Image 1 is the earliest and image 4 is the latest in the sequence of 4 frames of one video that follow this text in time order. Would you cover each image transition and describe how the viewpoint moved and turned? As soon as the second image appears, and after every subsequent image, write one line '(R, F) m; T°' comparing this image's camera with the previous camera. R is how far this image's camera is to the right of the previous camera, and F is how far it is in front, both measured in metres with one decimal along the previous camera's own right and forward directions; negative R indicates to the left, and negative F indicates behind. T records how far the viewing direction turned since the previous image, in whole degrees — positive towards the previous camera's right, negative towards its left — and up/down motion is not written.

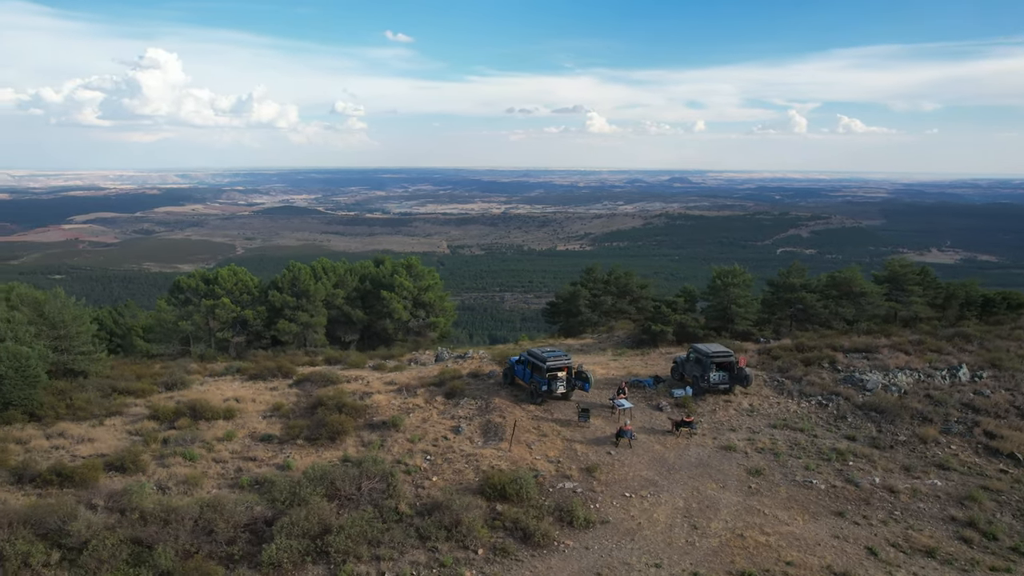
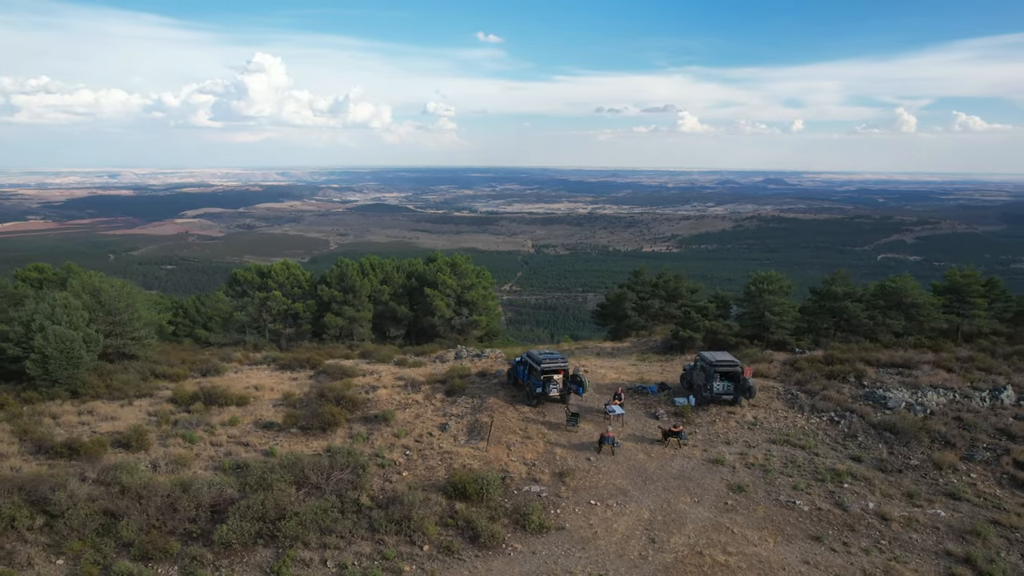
(+2.4, +0.1) m; -8°
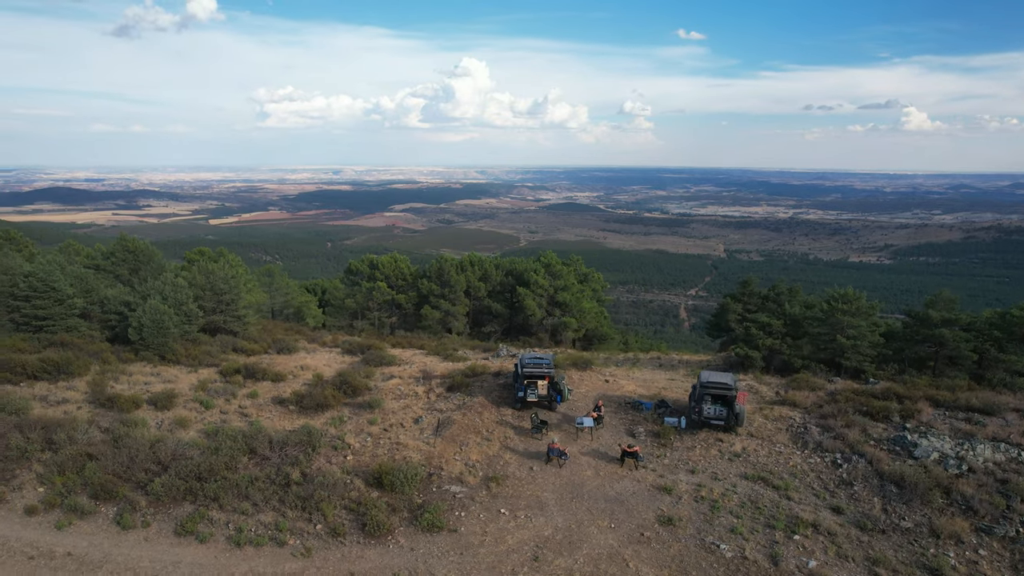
(+5.3, +0.8) m; -17°
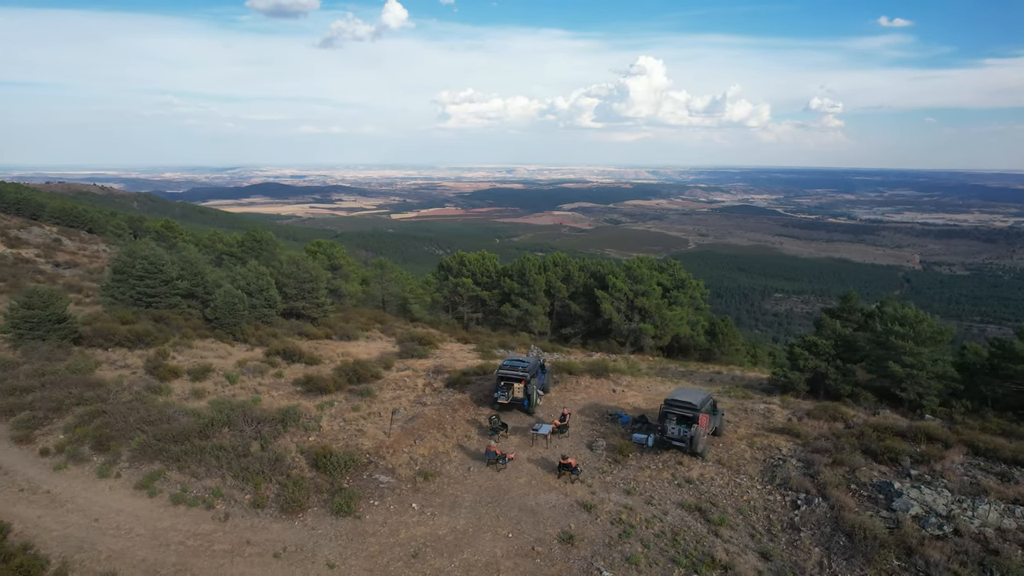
(+4.9, +0.7) m; -15°
